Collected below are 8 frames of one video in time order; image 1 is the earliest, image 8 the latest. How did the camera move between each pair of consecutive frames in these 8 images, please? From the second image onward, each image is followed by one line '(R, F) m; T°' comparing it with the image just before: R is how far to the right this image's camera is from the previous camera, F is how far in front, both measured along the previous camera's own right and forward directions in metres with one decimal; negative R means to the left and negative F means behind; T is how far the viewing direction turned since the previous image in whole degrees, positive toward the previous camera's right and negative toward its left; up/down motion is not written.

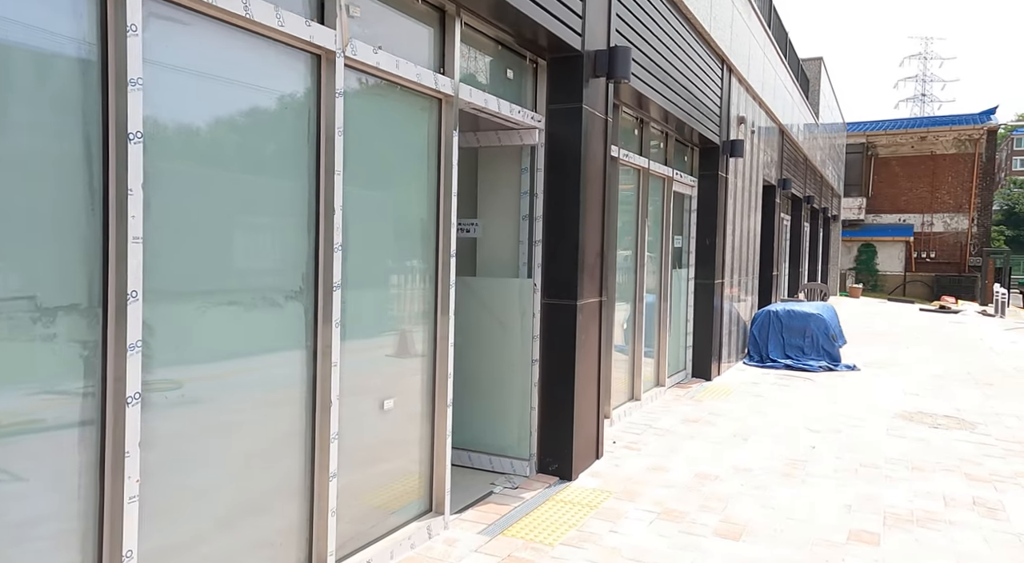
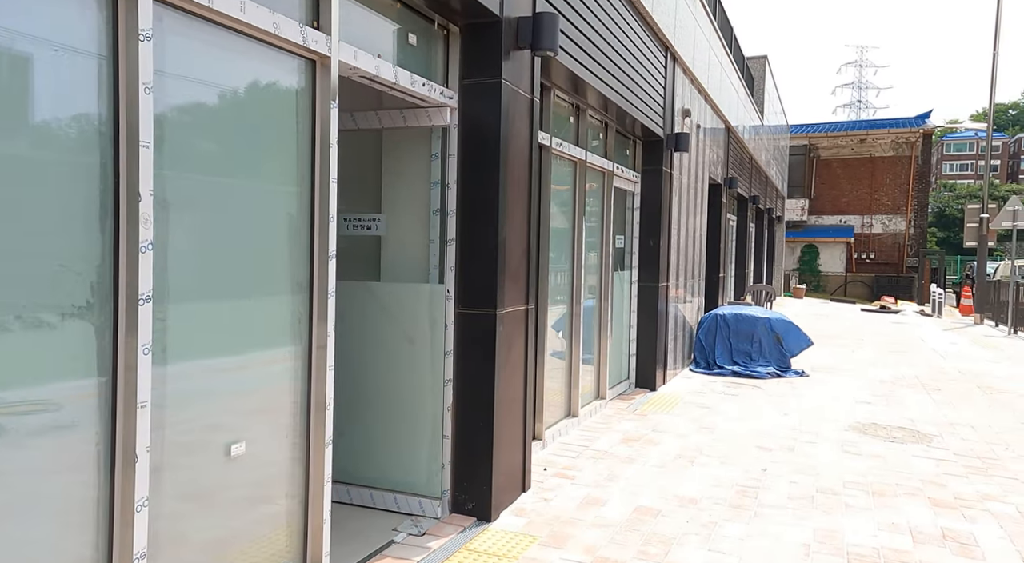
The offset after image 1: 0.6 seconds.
(+0.2, +0.7) m; +4°
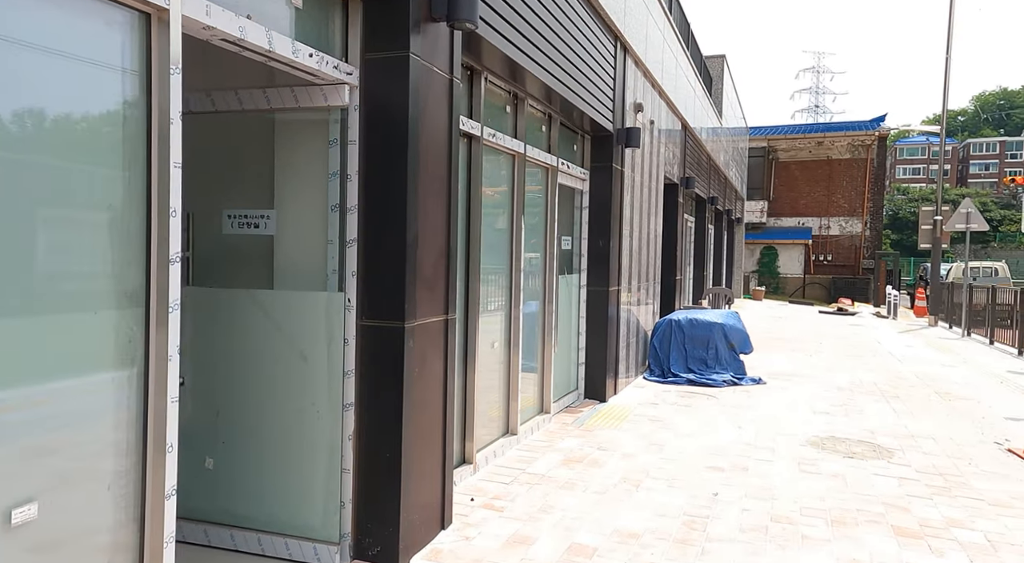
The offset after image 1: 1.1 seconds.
(+0.2, +0.6) m; +3°
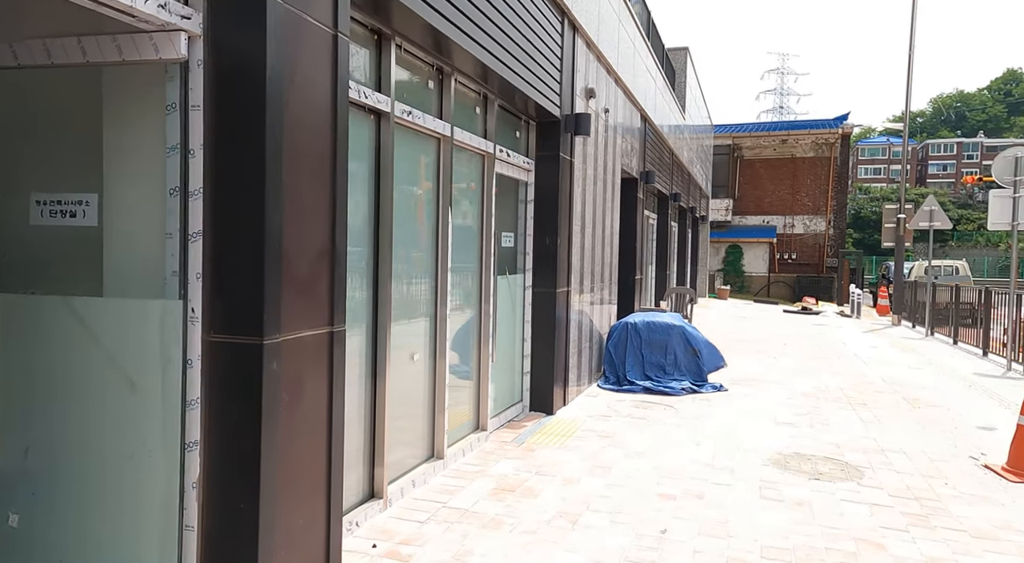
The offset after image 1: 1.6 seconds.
(+0.3, +0.7) m; +2°
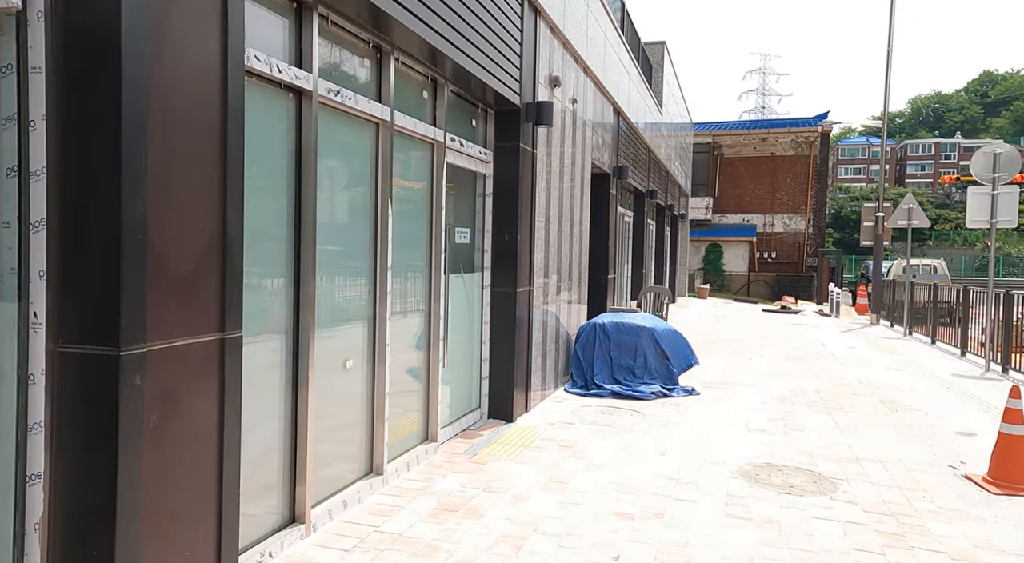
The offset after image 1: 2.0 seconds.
(+0.2, +0.4) m; +1°
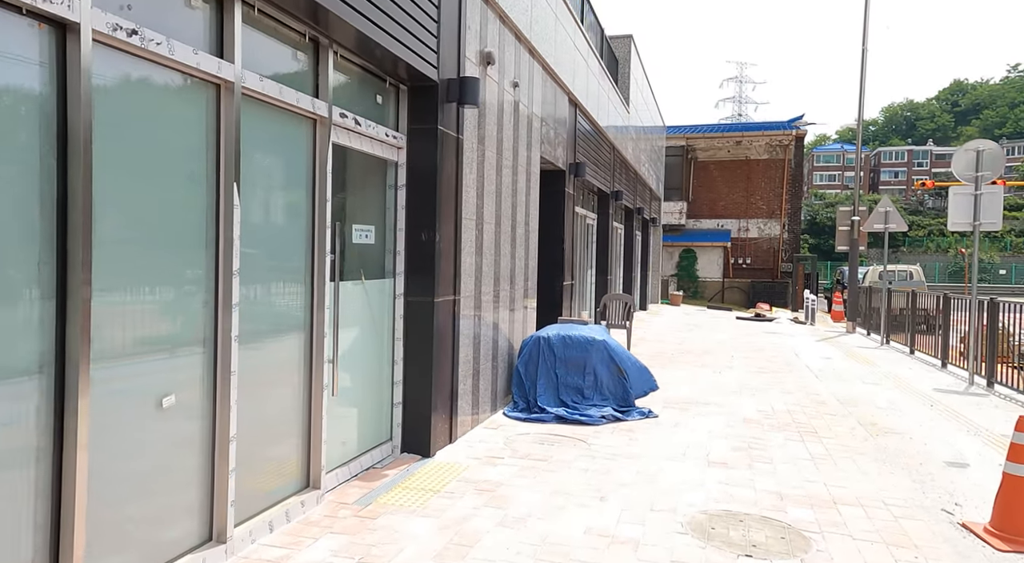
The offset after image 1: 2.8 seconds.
(+0.4, +1.1) m; +1°
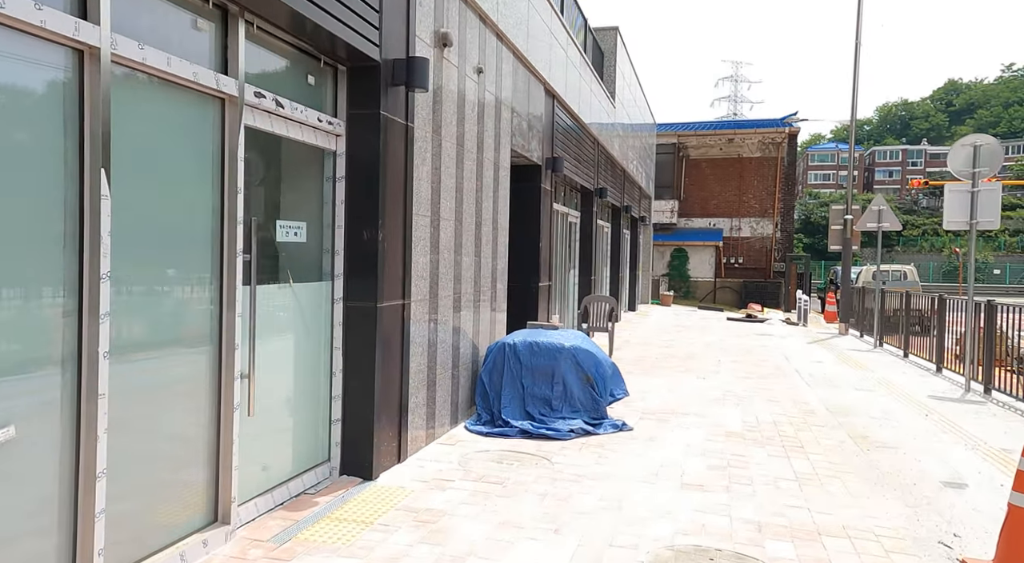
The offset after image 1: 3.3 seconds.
(+0.3, +0.6) m; 0°
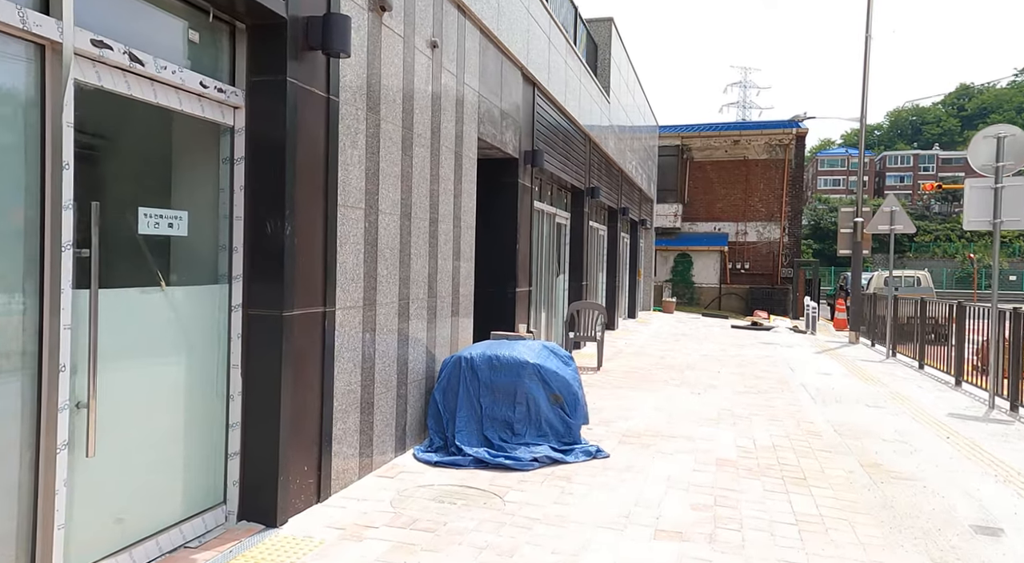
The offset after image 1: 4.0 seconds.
(+0.4, +0.9) m; -1°
